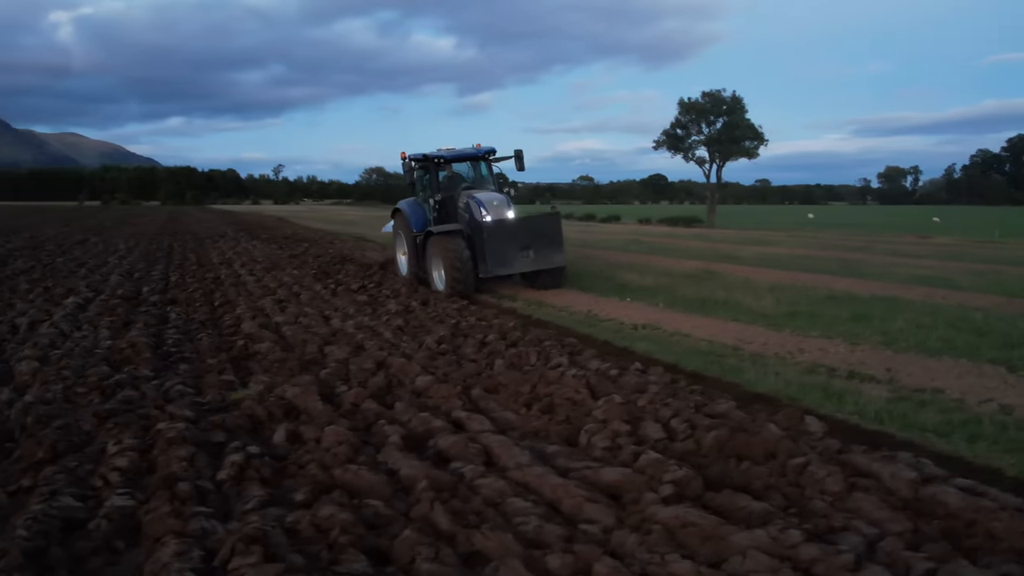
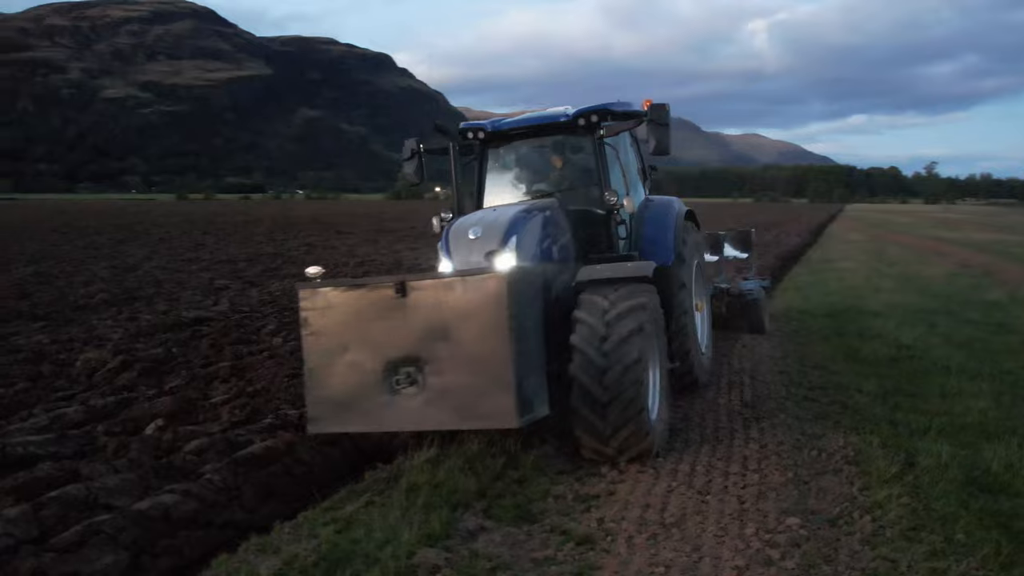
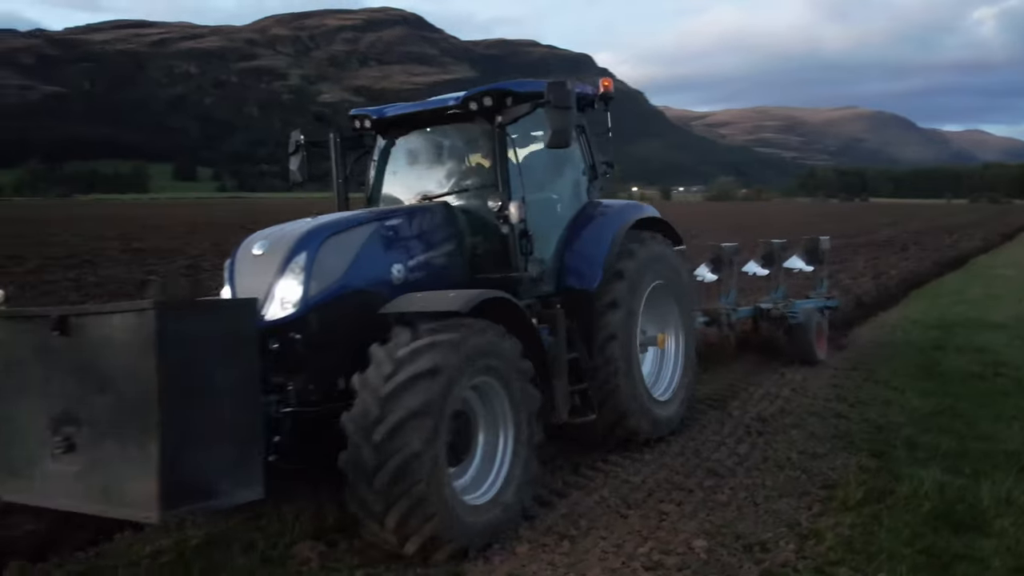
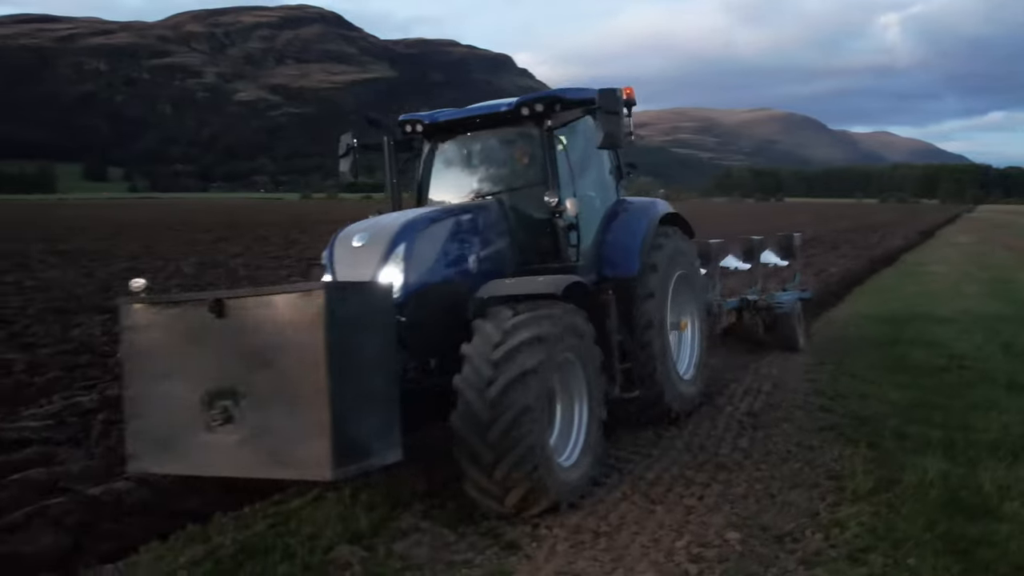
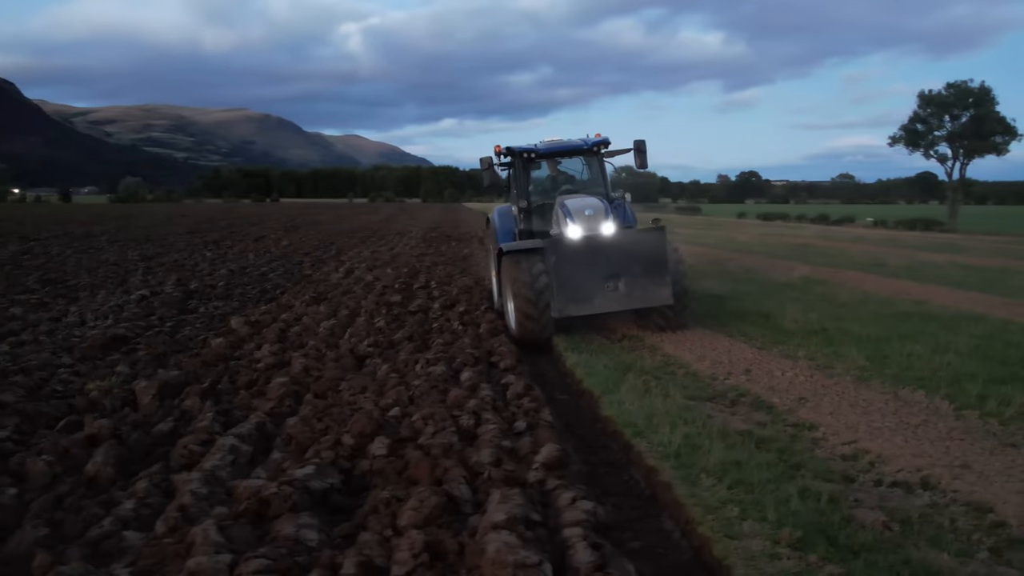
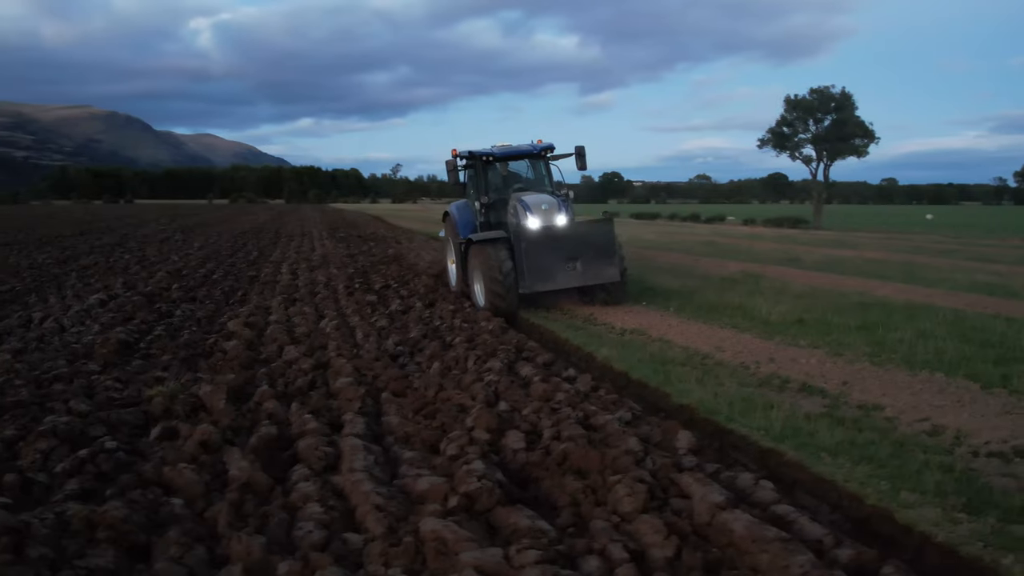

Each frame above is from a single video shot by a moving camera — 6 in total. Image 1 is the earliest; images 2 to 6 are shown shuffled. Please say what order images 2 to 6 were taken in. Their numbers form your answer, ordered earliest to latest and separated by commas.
6, 5, 2, 4, 3
